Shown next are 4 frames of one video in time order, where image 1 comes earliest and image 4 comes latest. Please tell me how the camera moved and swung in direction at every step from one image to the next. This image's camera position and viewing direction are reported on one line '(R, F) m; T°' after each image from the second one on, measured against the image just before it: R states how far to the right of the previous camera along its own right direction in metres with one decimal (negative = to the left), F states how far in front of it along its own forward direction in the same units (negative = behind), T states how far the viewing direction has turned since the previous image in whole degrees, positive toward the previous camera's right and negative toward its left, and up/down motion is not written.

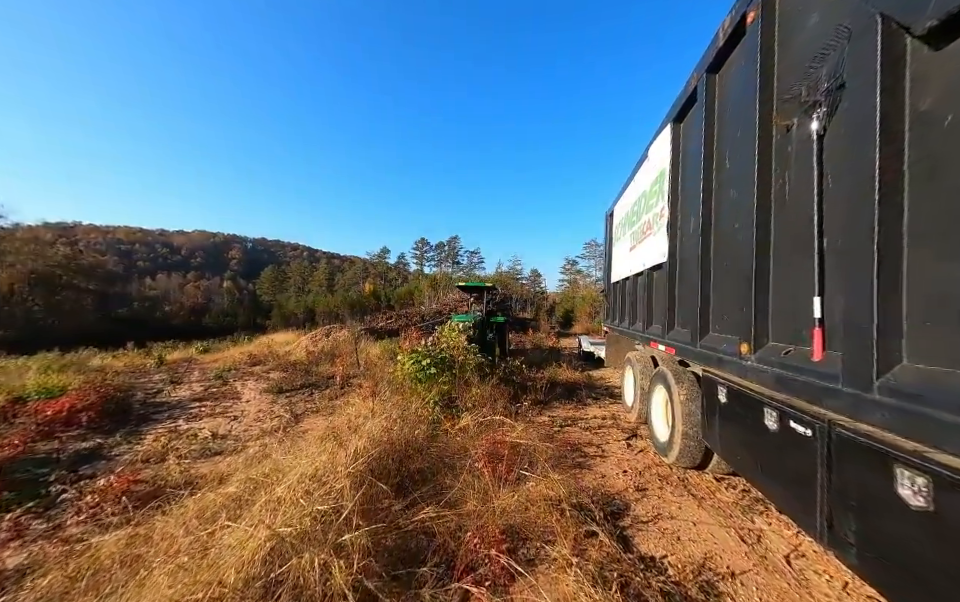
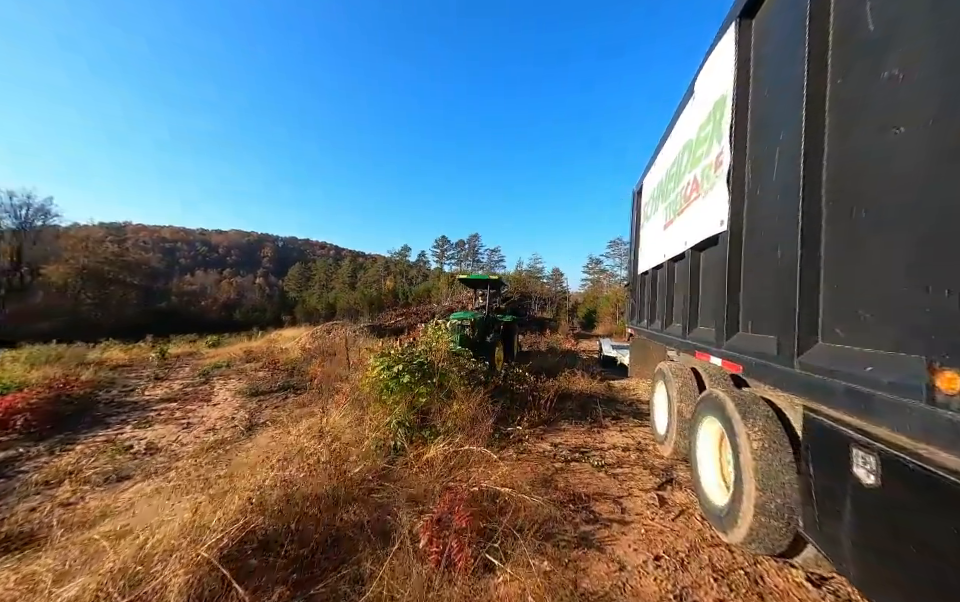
(+0.4, +1.1) m; -4°
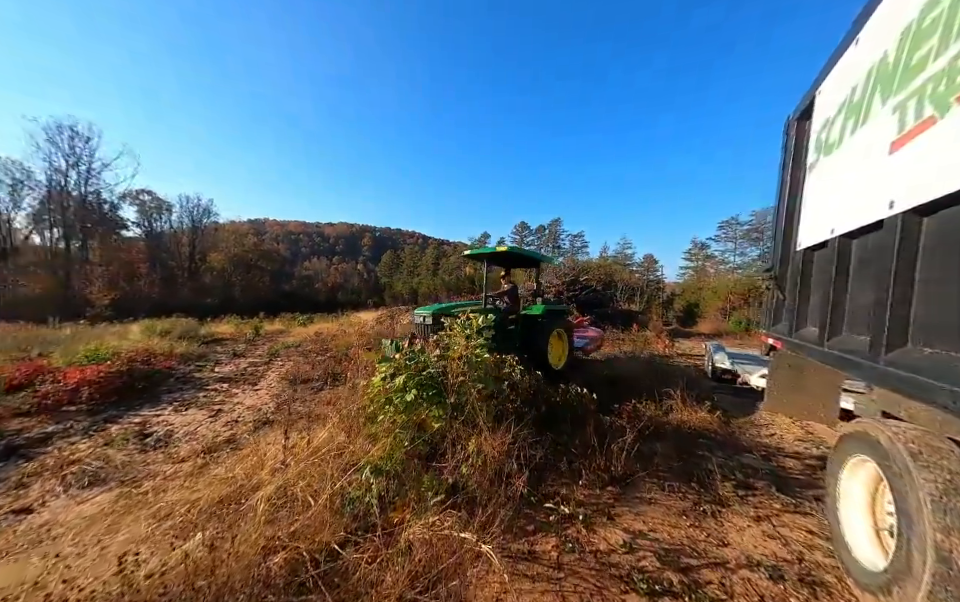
(+0.4, +1.4) m; -14°
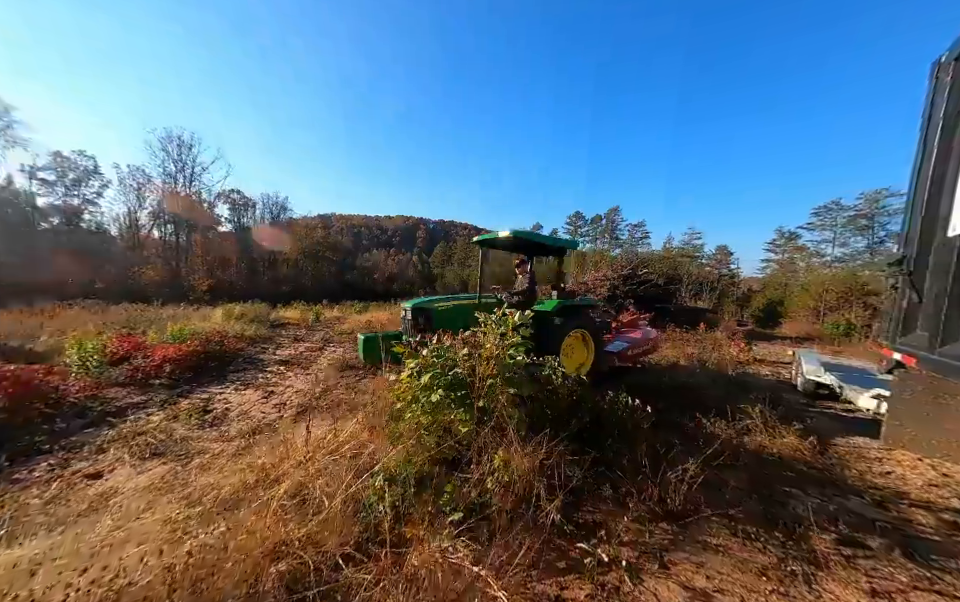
(+0.1, +0.3) m; -9°
